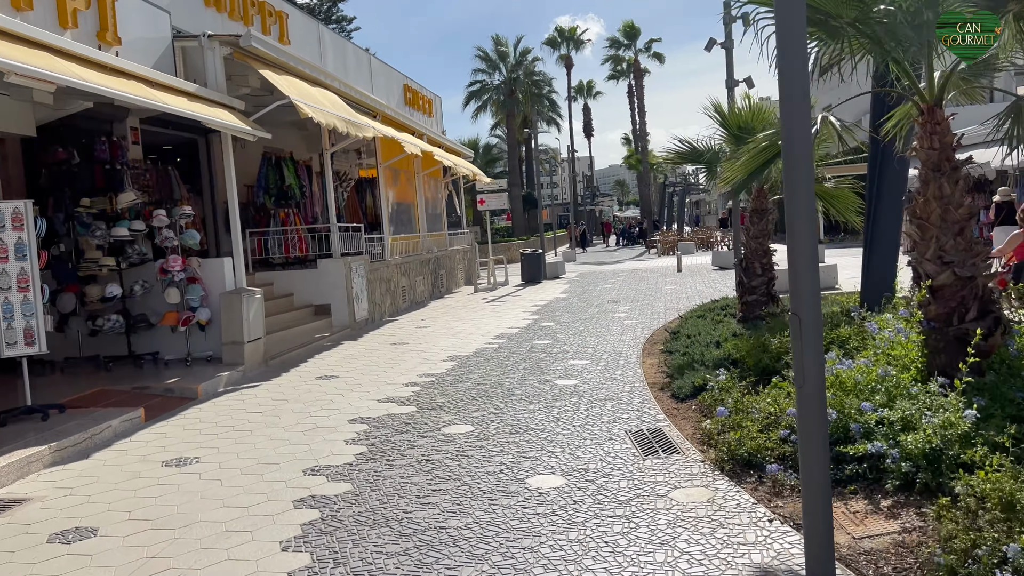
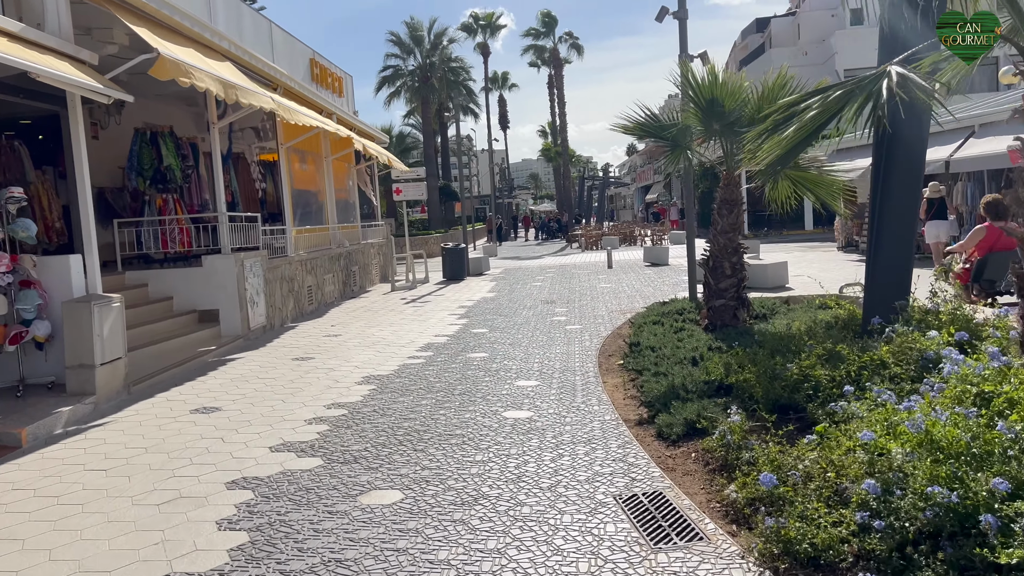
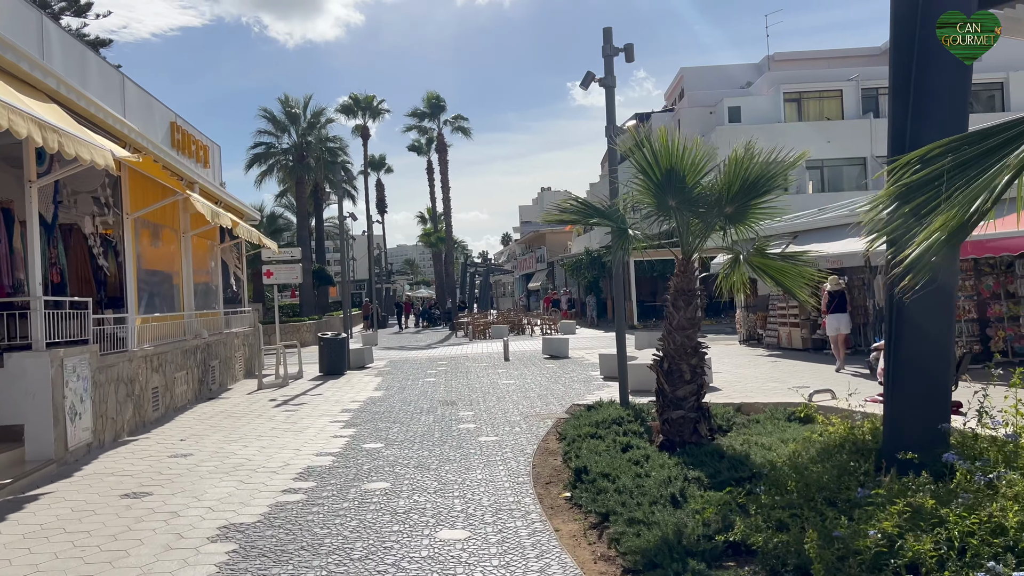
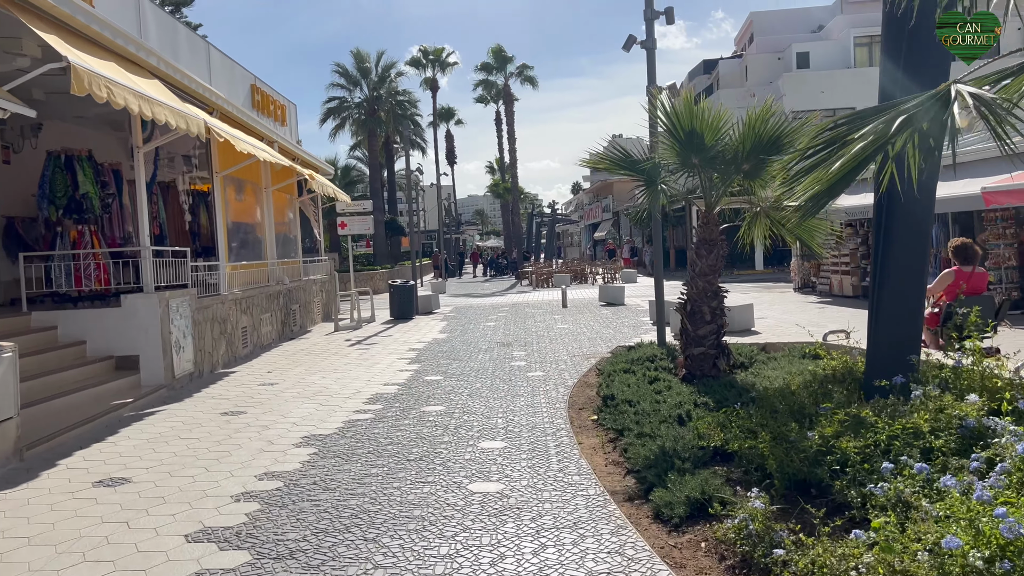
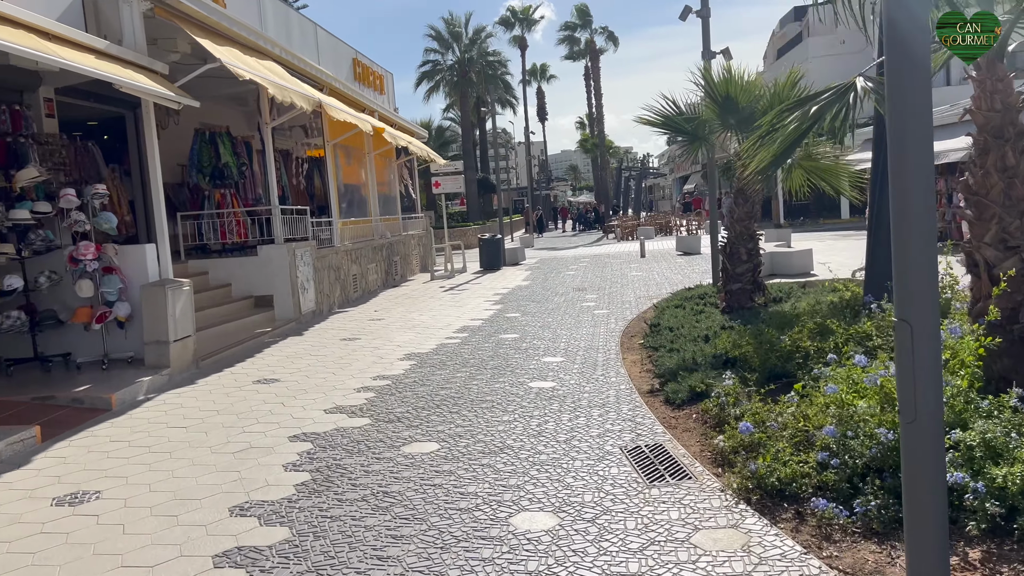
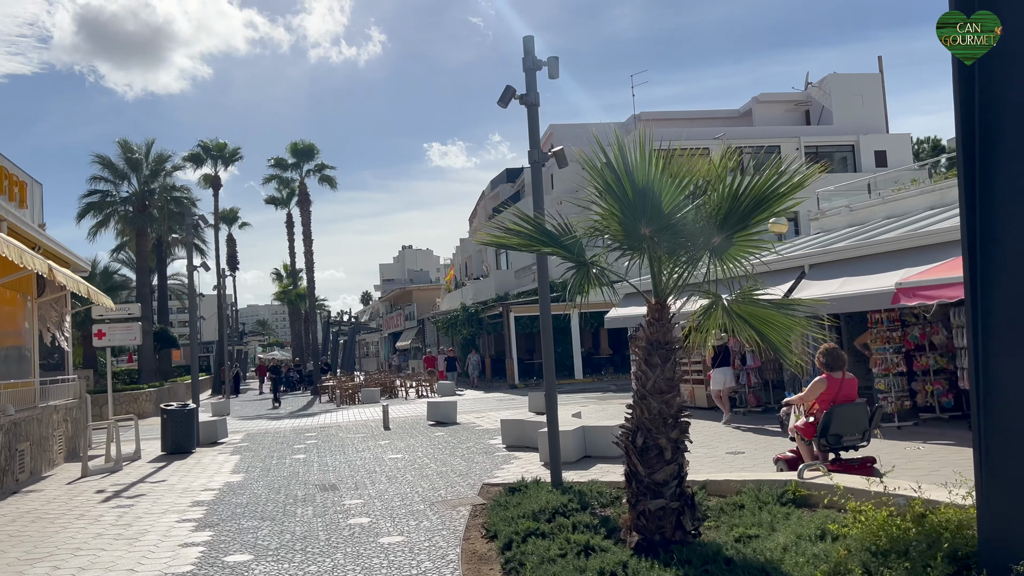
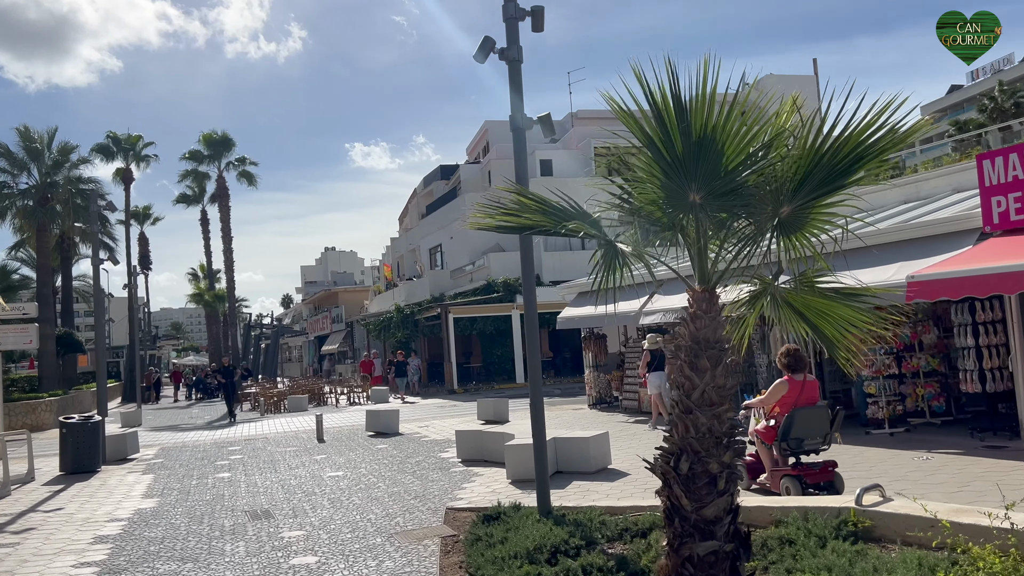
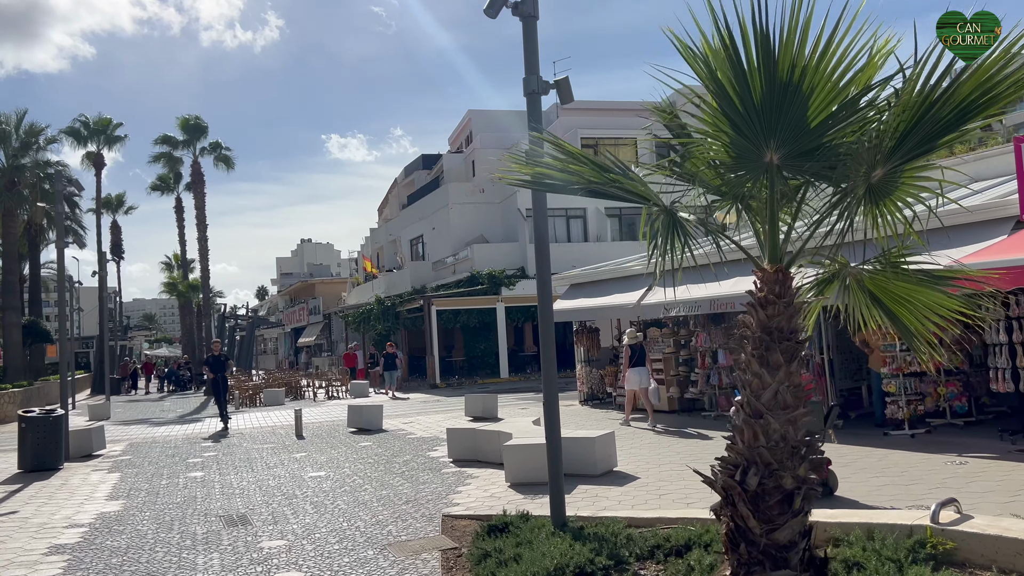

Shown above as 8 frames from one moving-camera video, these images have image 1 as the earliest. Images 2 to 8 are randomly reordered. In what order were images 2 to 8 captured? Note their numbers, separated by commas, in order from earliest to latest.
5, 2, 4, 3, 6, 7, 8
